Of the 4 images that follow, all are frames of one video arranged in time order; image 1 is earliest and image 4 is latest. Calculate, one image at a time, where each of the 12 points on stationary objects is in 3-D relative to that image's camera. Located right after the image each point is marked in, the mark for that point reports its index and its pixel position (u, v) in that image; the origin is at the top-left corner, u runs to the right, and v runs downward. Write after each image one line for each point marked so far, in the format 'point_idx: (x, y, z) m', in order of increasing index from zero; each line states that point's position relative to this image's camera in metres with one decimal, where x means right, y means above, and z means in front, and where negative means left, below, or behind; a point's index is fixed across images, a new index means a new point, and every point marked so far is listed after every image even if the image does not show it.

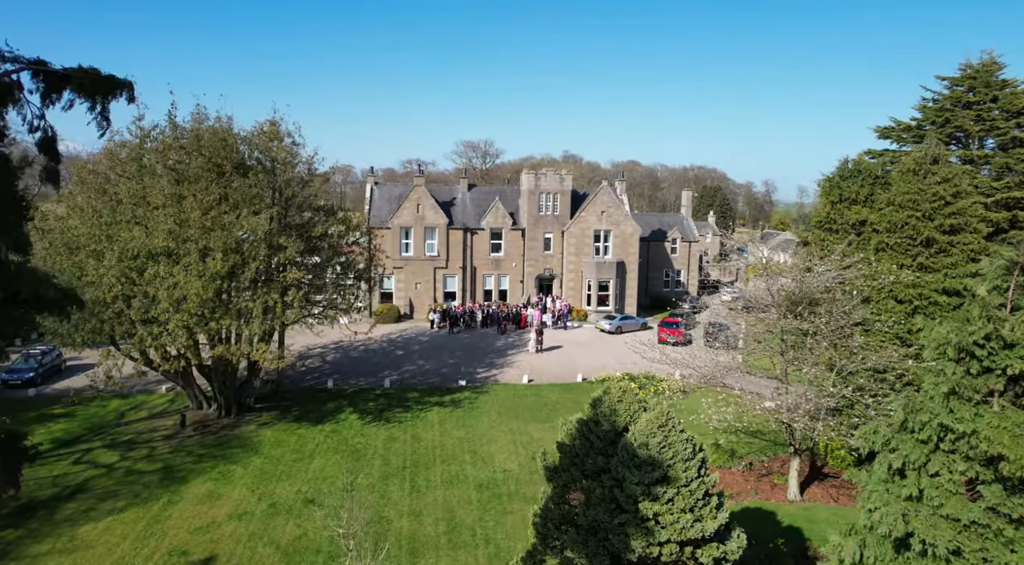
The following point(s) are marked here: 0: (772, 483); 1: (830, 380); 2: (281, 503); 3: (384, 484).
0: (+7.5, -5.8, +18.1) m
1: (+7.9, -2.4, +15.4) m
2: (-6.4, -6.1, +17.3) m
3: (-3.8, -6.0, +18.6) m
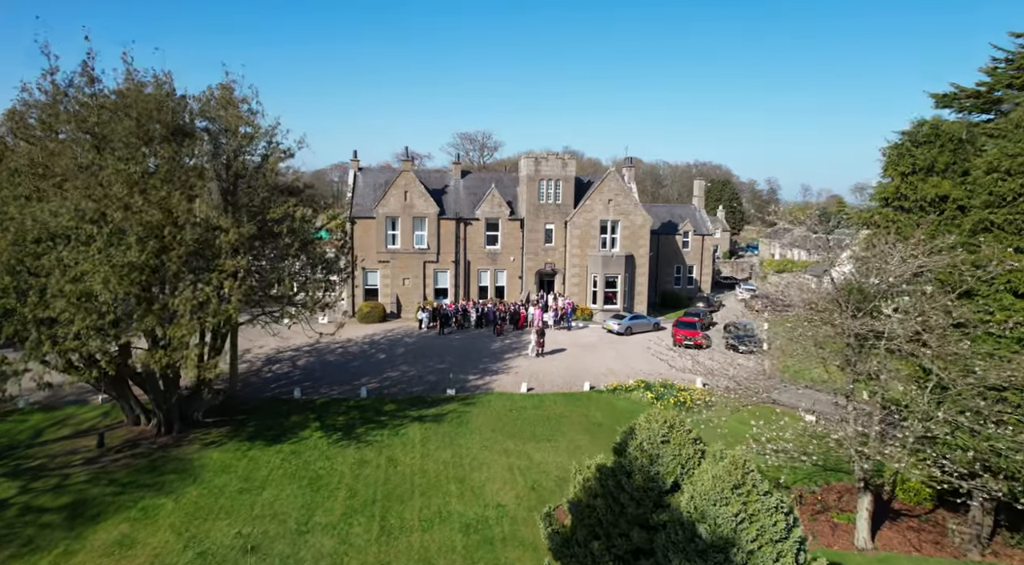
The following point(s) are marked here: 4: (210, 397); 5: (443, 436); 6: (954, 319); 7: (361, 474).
0: (+7.4, -5.6, +14.5) m
1: (+7.7, -2.2, +11.8) m
2: (-6.5, -5.9, +13.6) m
3: (-3.9, -5.8, +14.9) m
4: (-9.5, -3.6, +19.7) m
5: (-2.2, -4.9, +19.9) m
6: (+8.7, -0.7, +12.4) m
7: (-4.2, -5.3, +17.3) m
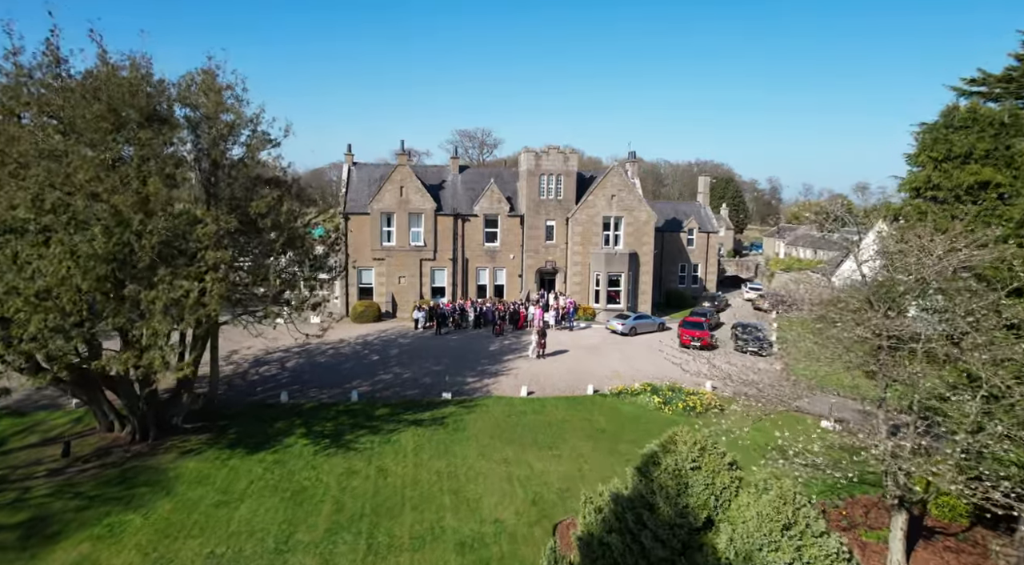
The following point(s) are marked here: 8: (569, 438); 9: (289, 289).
0: (+7.4, -5.5, +13.2) m
1: (+7.7, -2.1, +10.5) m
2: (-6.5, -5.8, +12.3) m
3: (-3.9, -5.7, +13.7) m
4: (-9.5, -3.5, +18.5) m
5: (-2.2, -4.8, +18.6) m
6: (+8.7, -0.7, +11.1) m
7: (-4.2, -5.2, +16.1) m
8: (+1.8, -4.8, +19.3) m
9: (-7.0, -0.2, +19.7) m
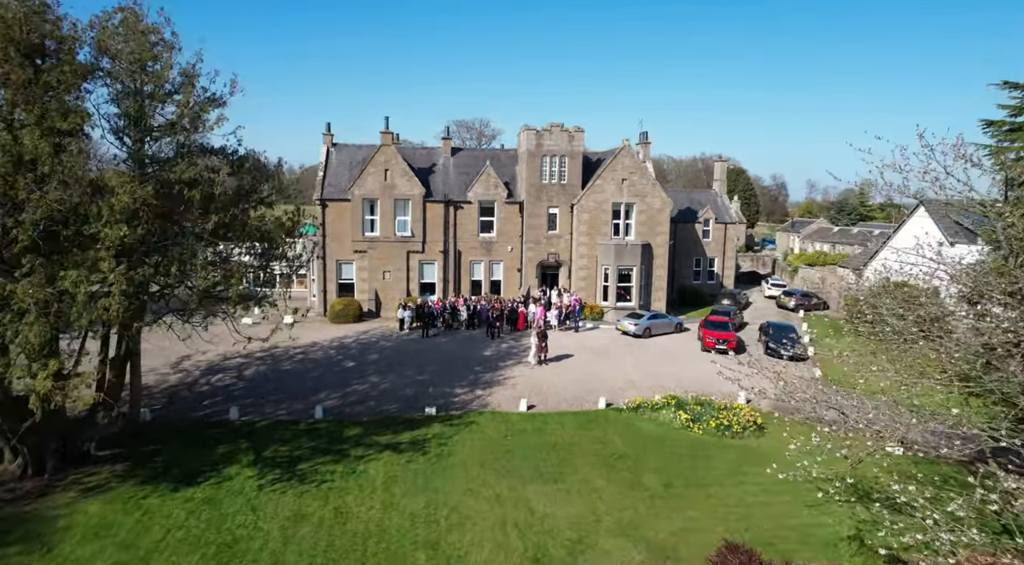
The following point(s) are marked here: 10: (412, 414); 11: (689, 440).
0: (+7.3, -5.3, +9.5) m
1: (+7.6, -1.9, +6.8) m
2: (-6.6, -5.6, +8.6) m
3: (-4.0, -5.5, +10.0) m
4: (-9.6, -3.3, +14.8) m
5: (-2.3, -4.6, +14.9) m
6: (+8.6, -0.5, +7.4) m
7: (-4.3, -5.0, +12.4) m
8: (+1.7, -4.6, +15.6) m
9: (-7.1, 0.0, +16.0) m
10: (-3.0, -3.9, +18.8) m
11: (+4.9, -4.3, +17.2) m
